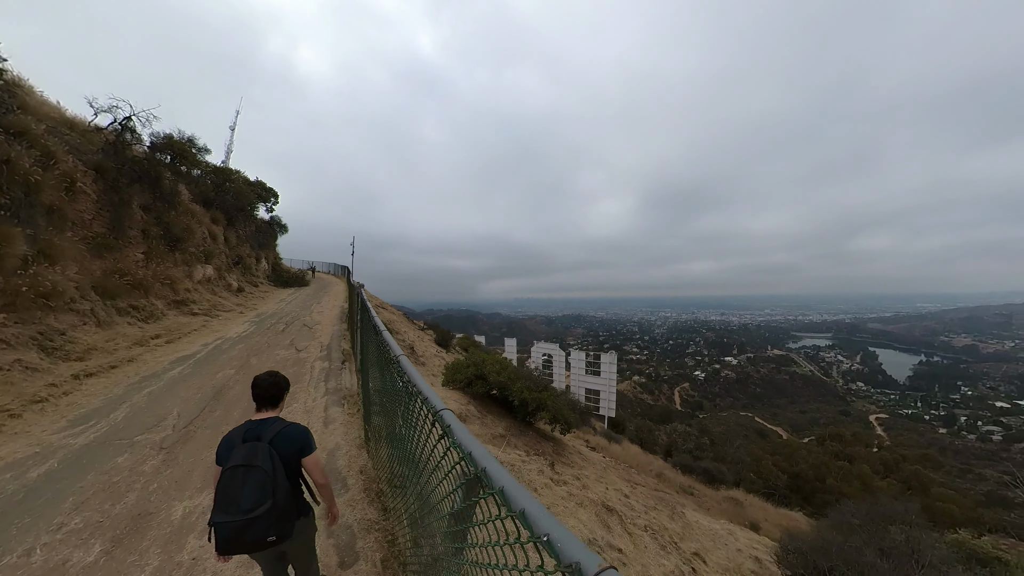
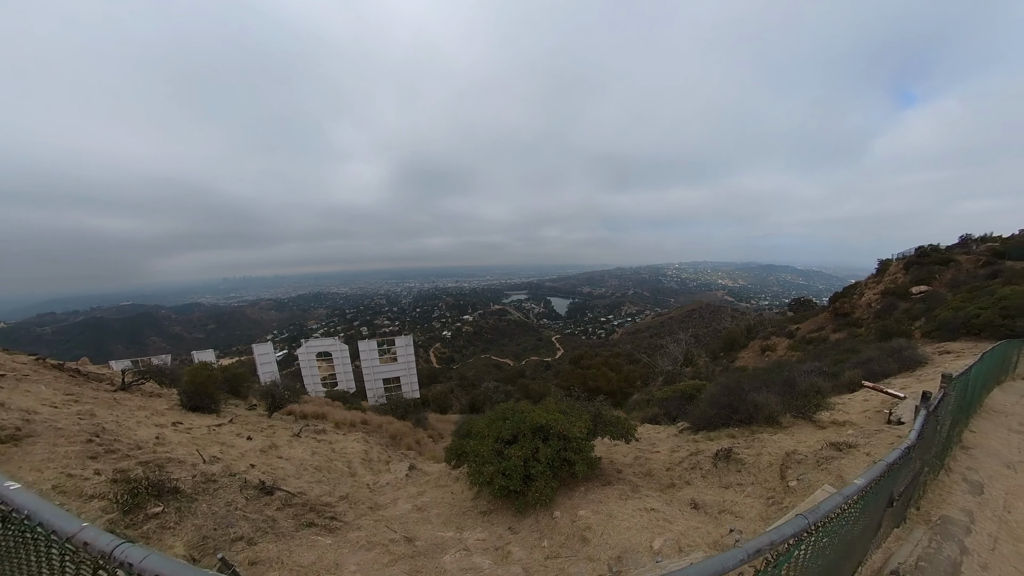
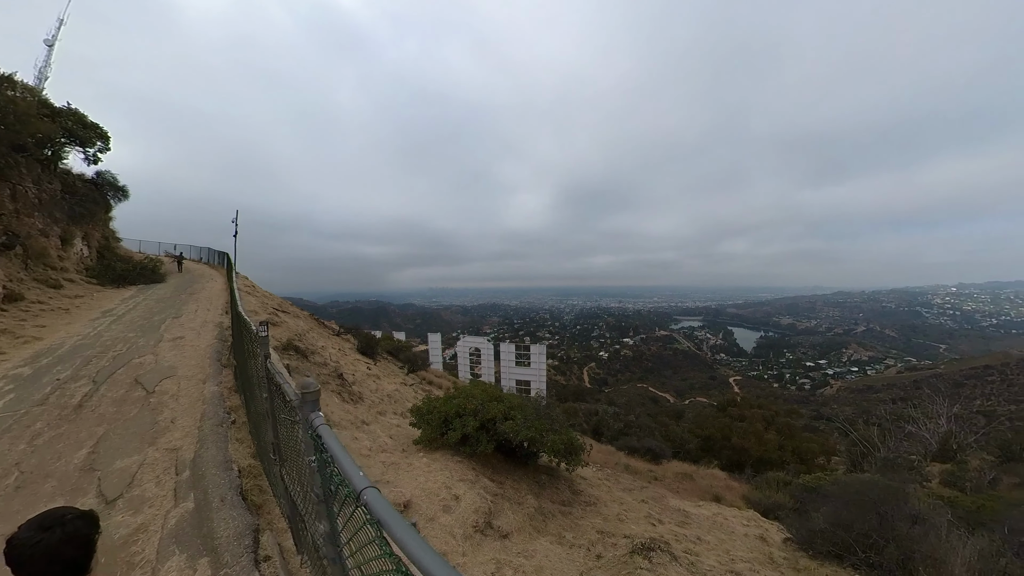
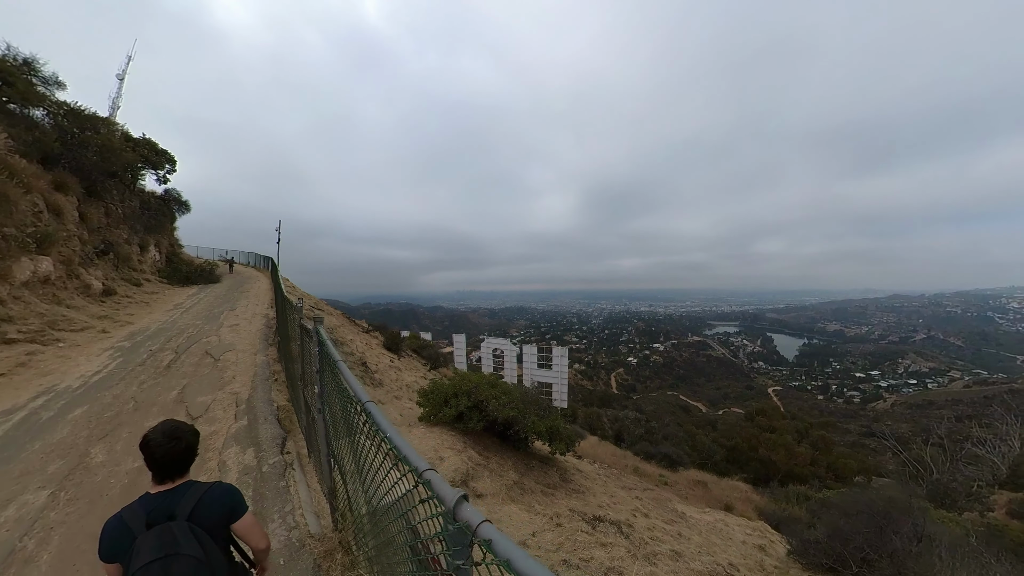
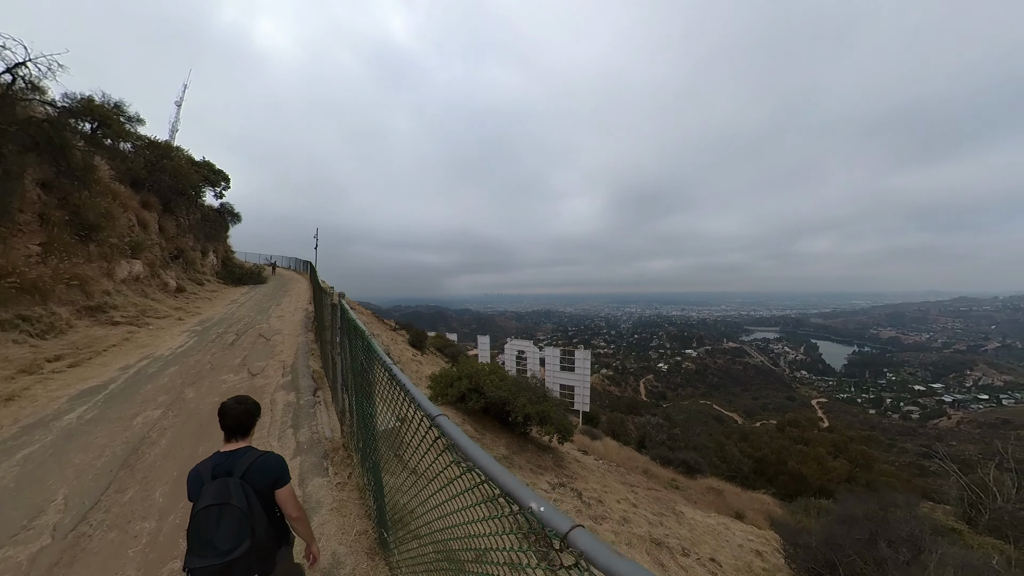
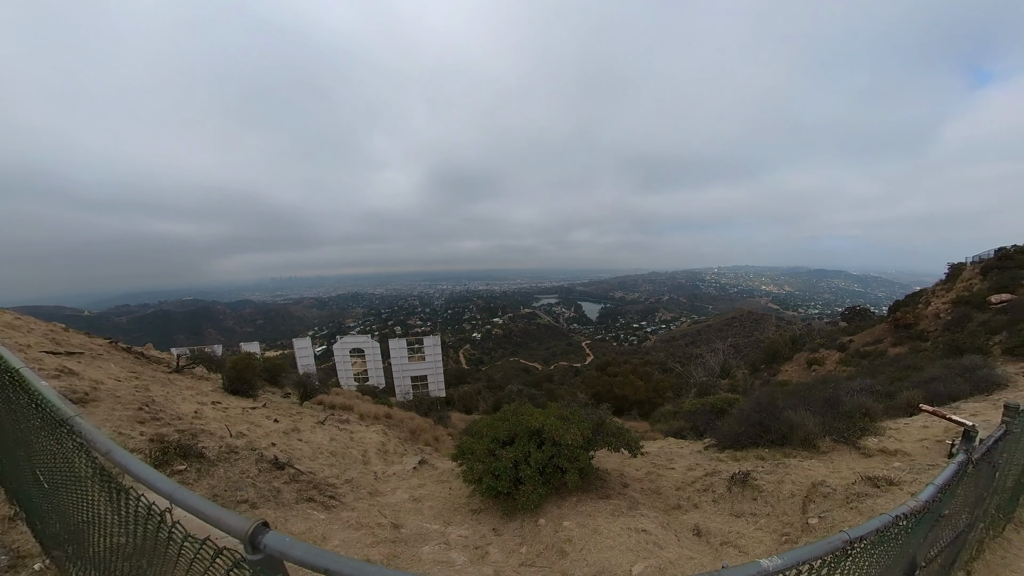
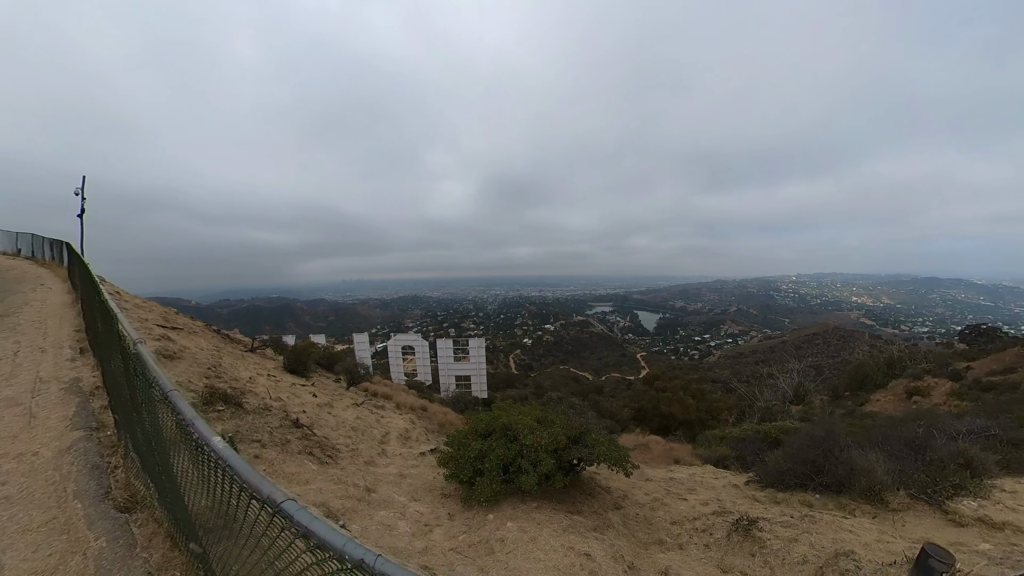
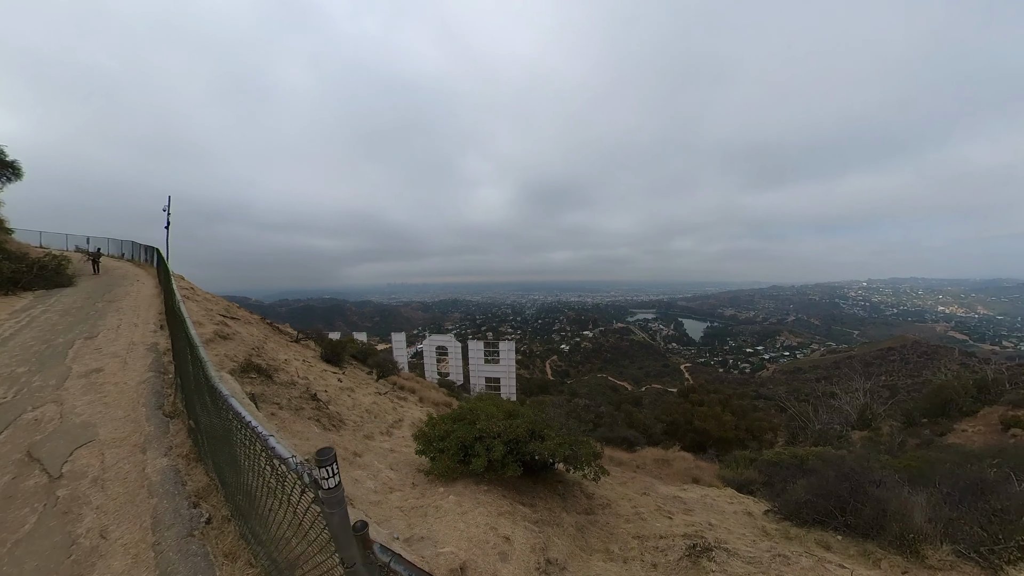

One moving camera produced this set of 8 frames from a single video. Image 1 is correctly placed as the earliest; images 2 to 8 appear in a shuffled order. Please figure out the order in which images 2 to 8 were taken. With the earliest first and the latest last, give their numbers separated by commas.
5, 4, 3, 8, 7, 6, 2
